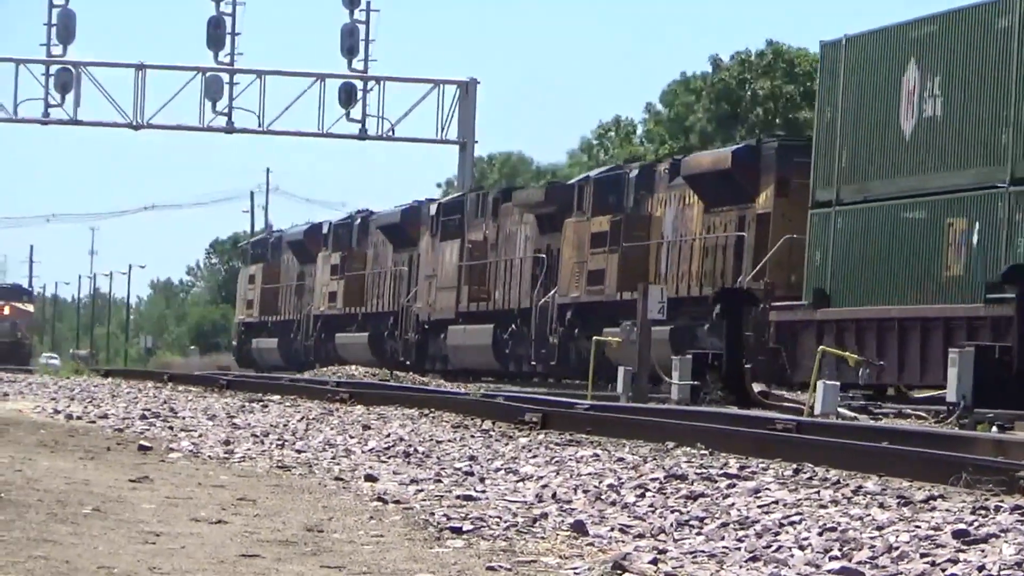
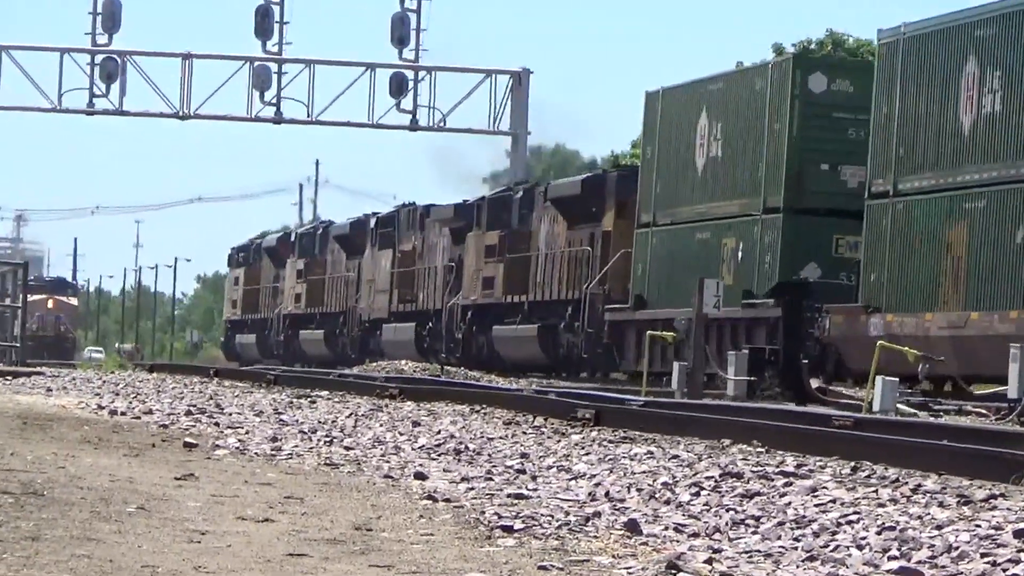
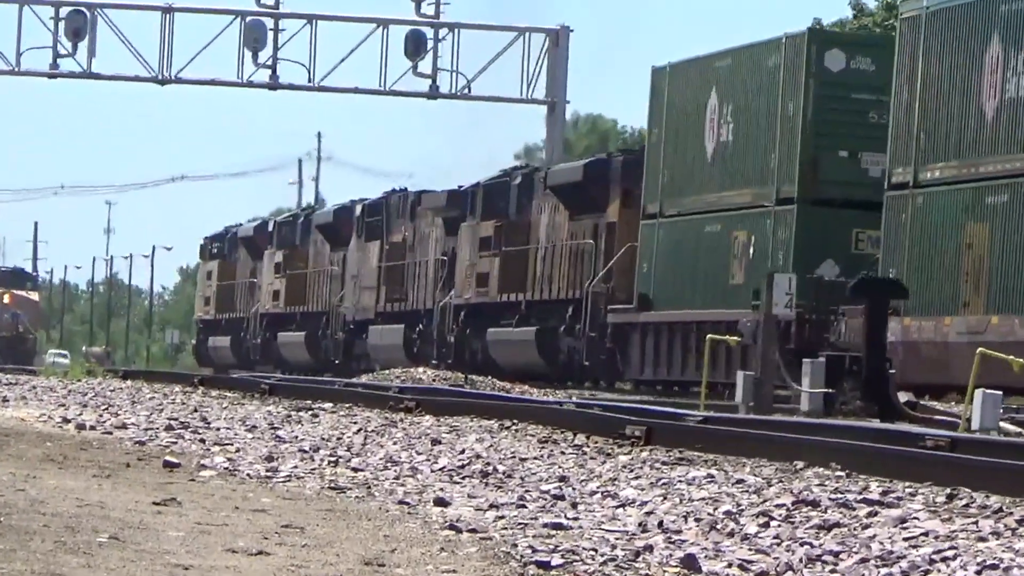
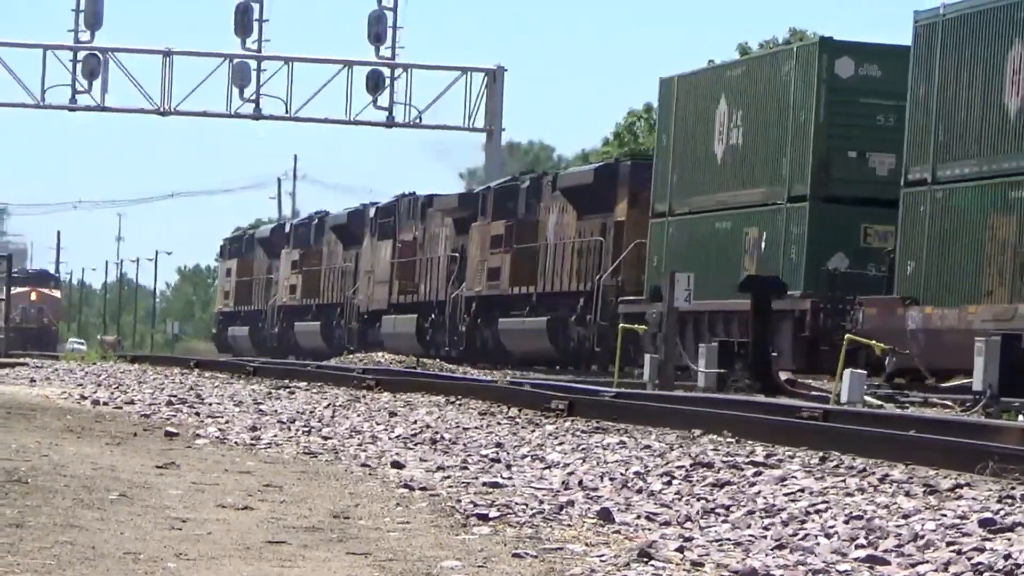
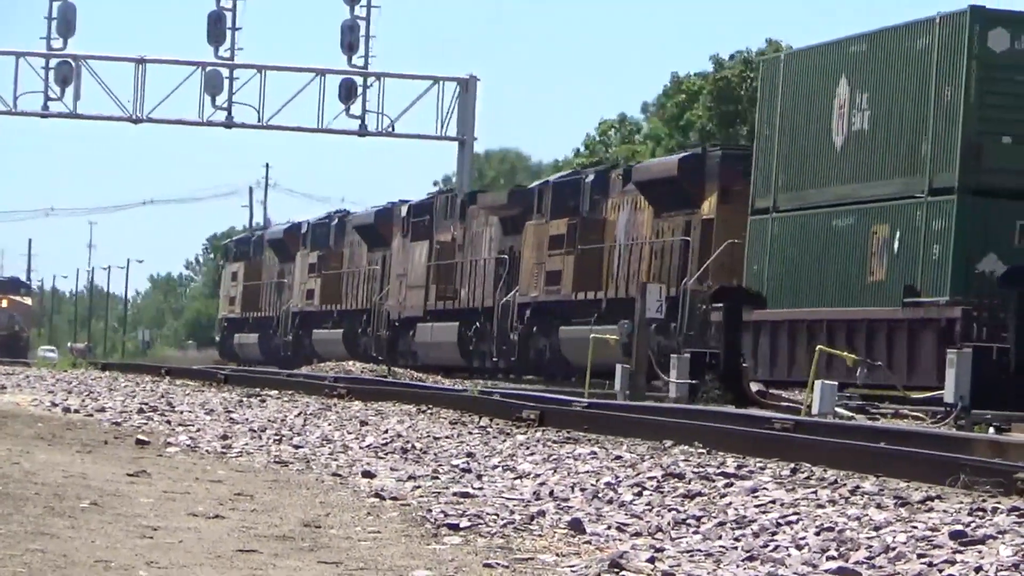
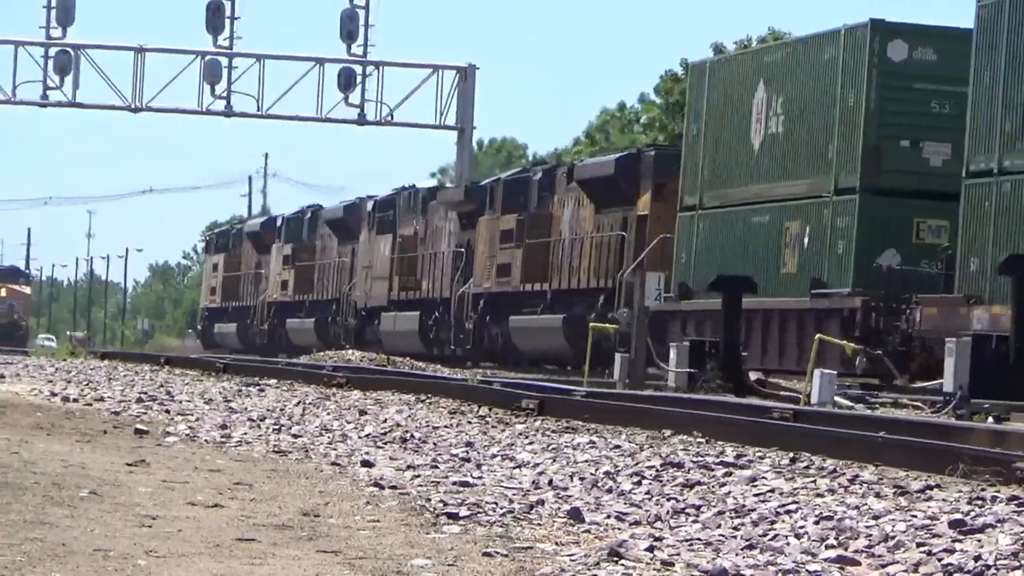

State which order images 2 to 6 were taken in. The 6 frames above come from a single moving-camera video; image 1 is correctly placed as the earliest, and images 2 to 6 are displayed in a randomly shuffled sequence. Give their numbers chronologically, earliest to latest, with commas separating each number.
5, 6, 4, 2, 3
